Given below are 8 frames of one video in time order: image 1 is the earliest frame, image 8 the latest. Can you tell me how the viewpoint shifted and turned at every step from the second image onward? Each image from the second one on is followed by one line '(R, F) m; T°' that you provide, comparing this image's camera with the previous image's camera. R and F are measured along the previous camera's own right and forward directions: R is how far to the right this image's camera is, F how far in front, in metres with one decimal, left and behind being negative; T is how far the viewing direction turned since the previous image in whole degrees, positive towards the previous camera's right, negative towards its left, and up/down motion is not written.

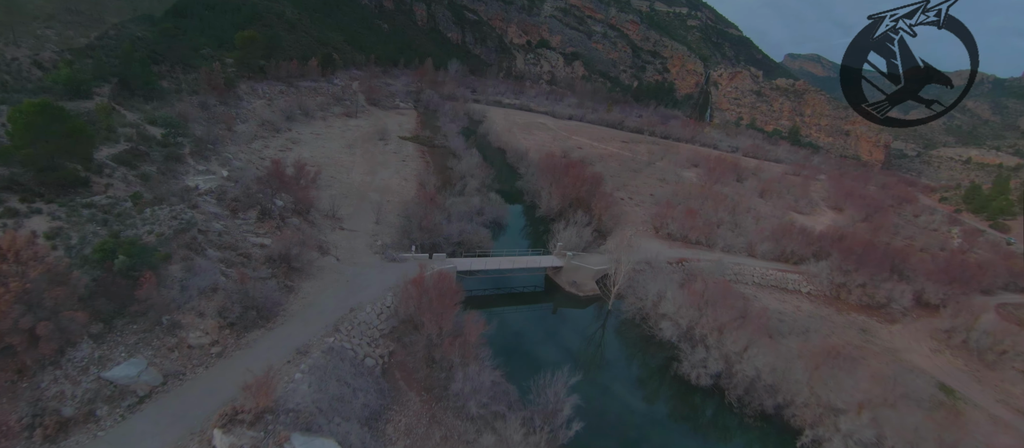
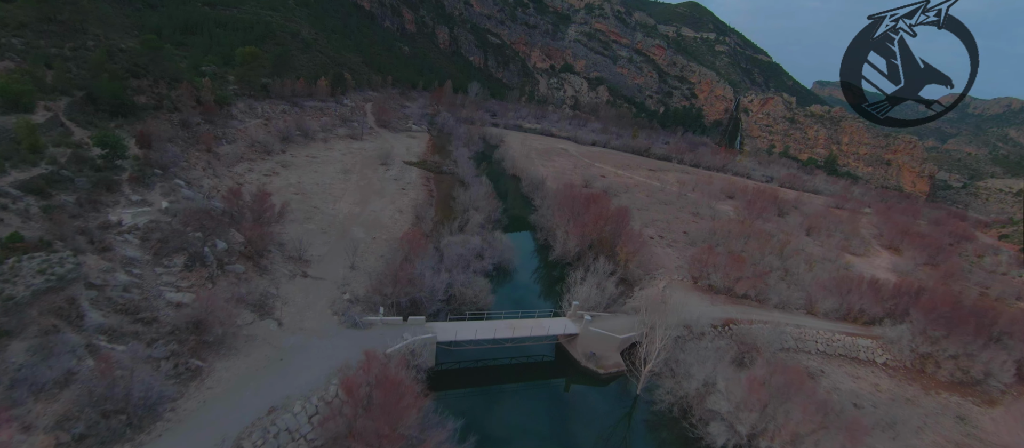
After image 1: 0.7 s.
(+0.4, +2.7) m; -3°
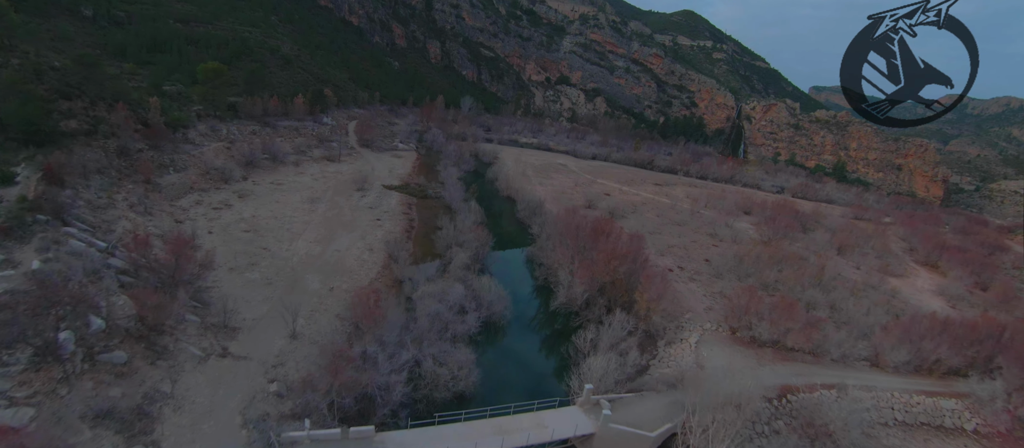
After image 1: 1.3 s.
(+0.3, +2.6) m; 0°
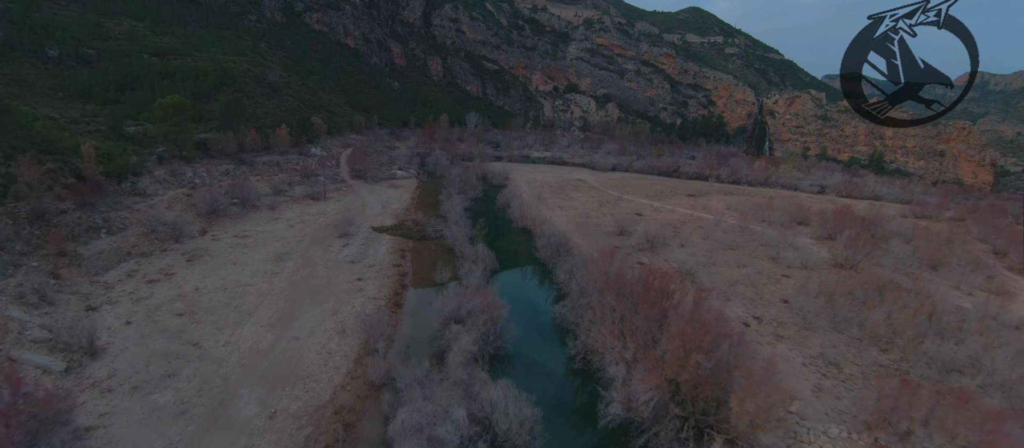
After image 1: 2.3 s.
(0.0, +3.5) m; -2°
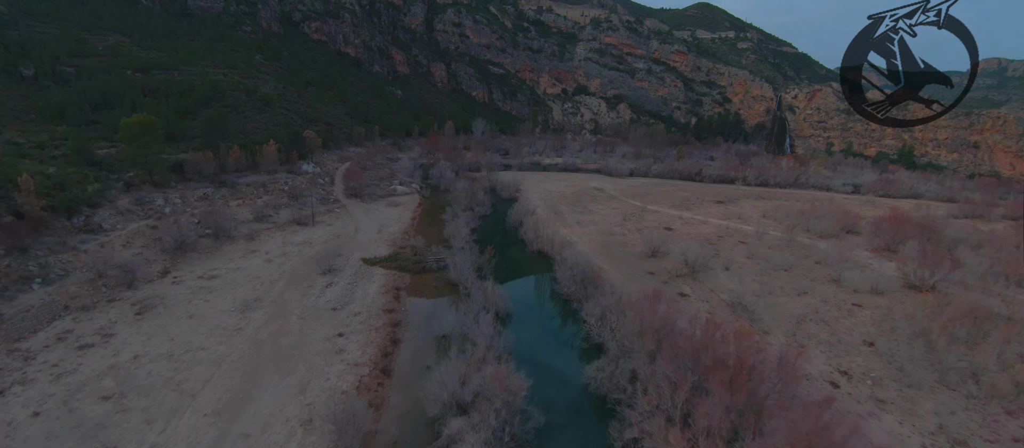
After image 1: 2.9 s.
(-0.1, +2.4) m; -1°
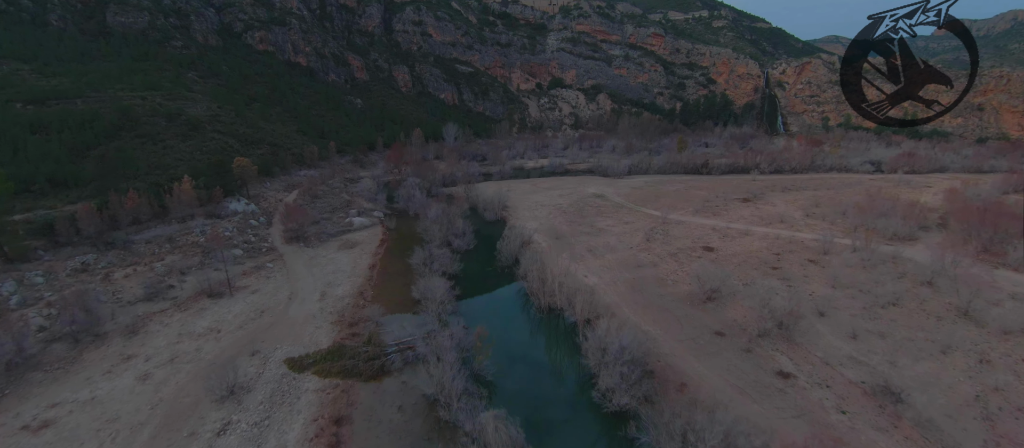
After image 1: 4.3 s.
(-0.2, +4.5) m; +2°
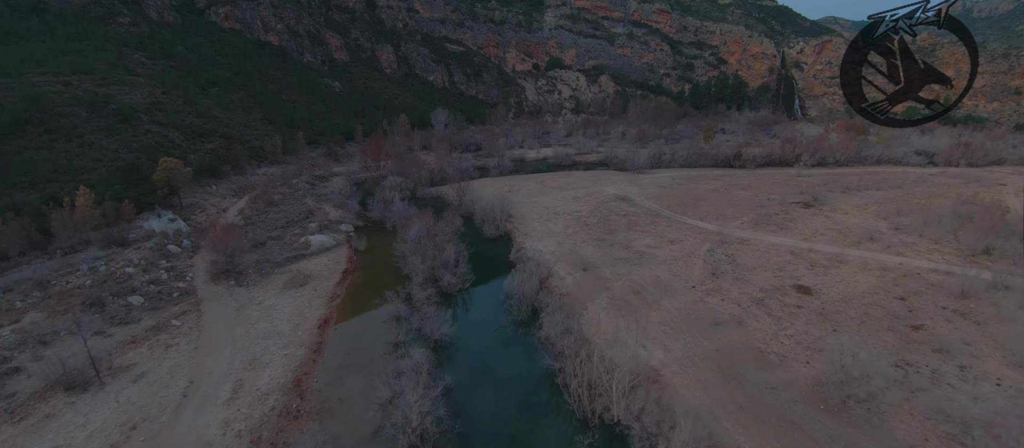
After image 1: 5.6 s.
(-0.5, +4.2) m; +1°
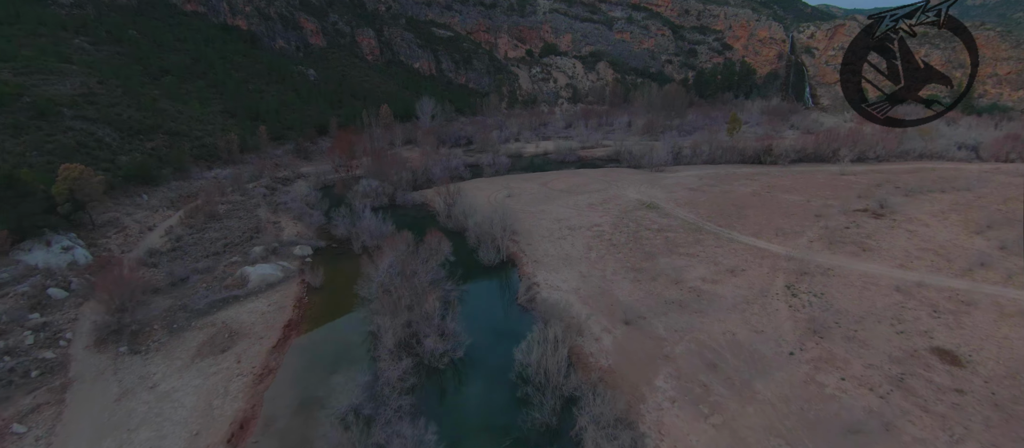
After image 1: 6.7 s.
(-0.4, +3.3) m; +1°
